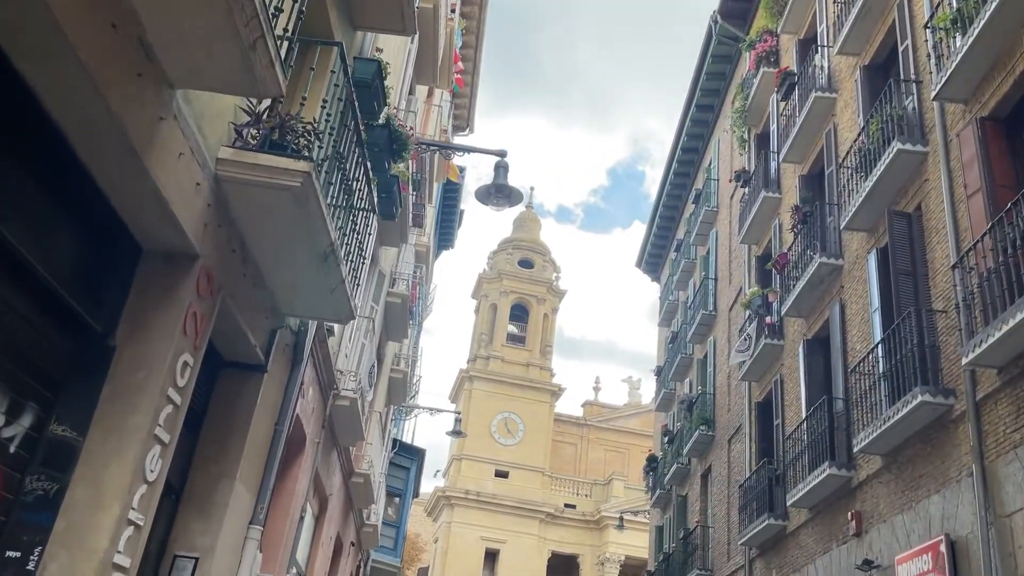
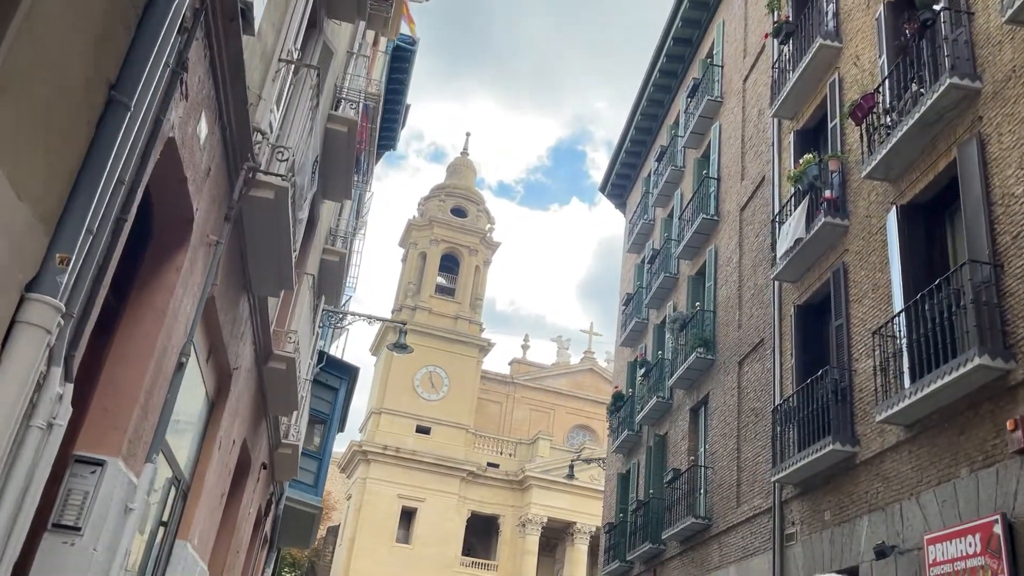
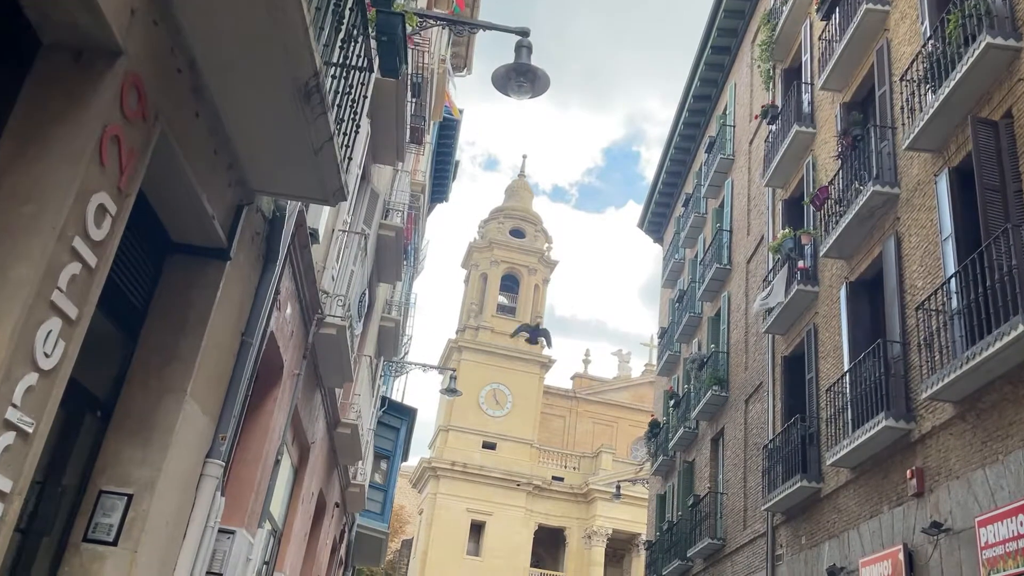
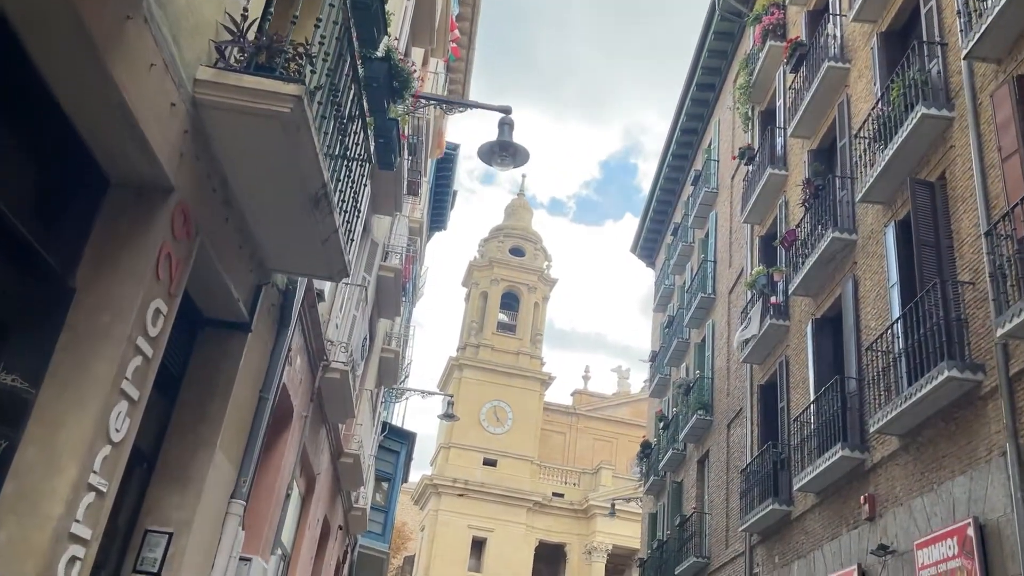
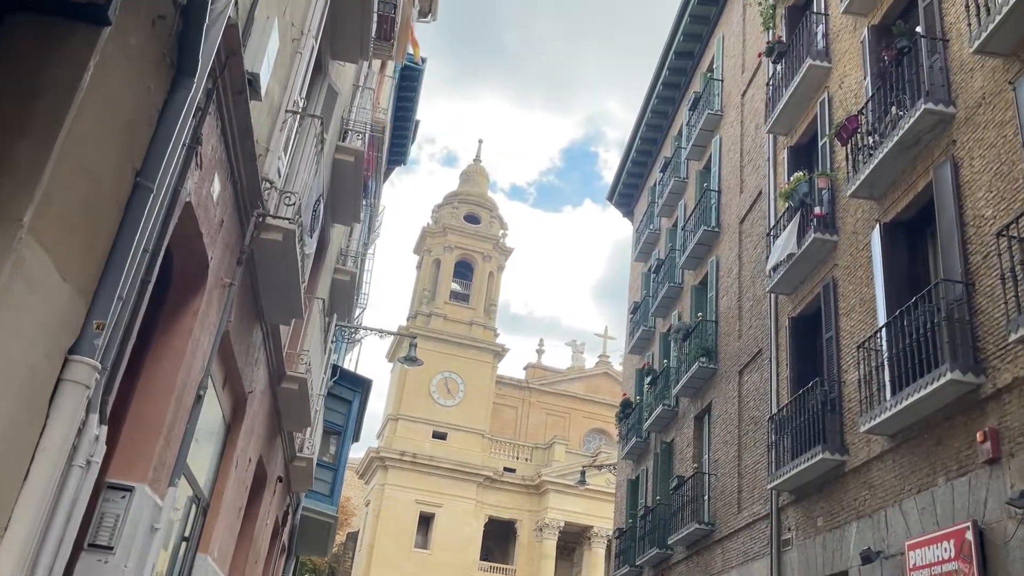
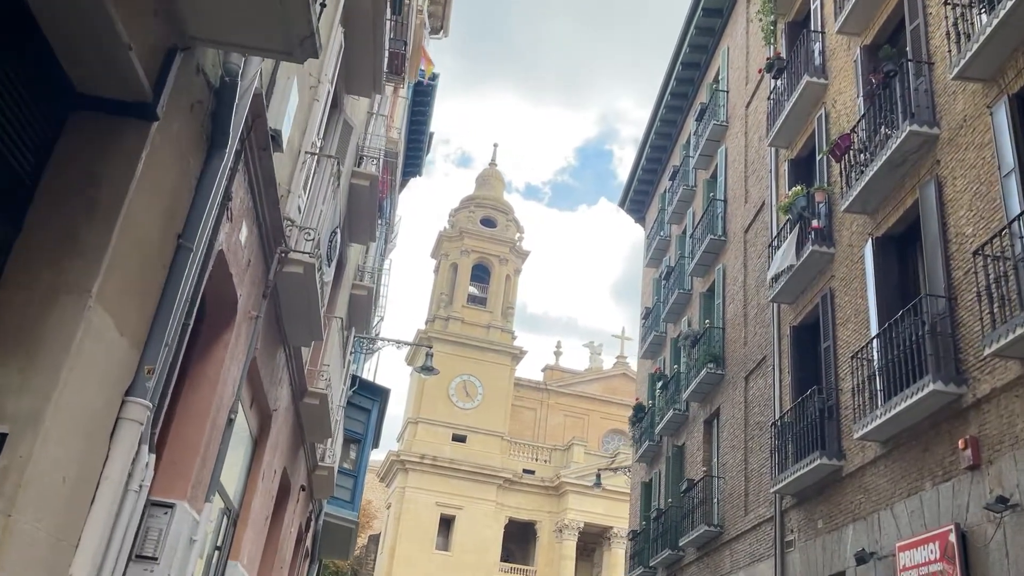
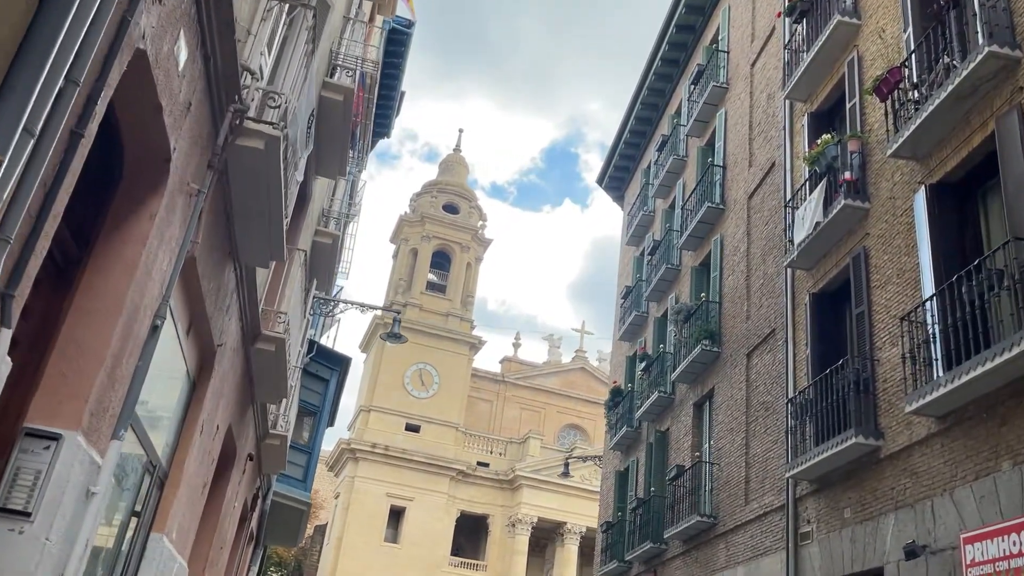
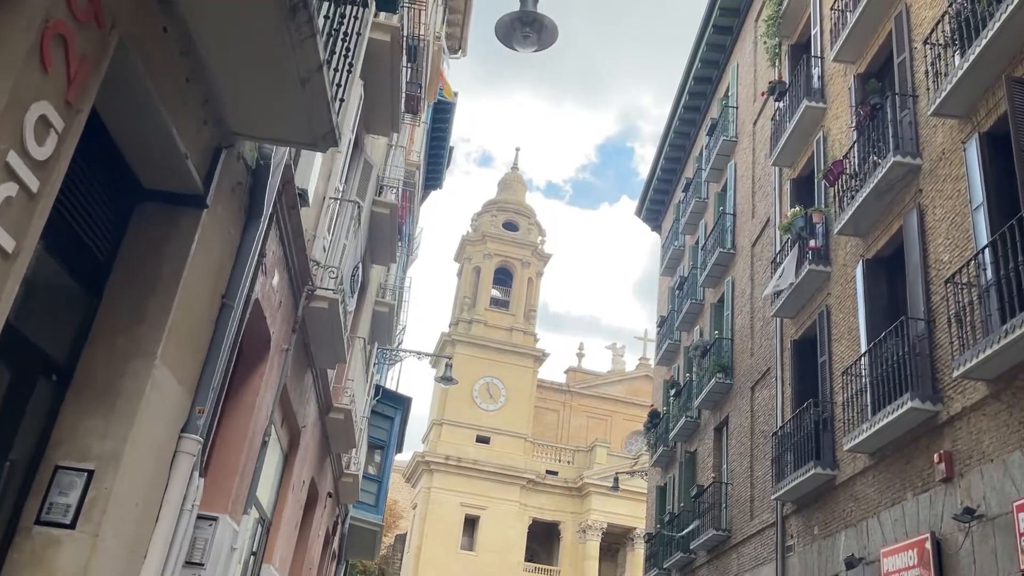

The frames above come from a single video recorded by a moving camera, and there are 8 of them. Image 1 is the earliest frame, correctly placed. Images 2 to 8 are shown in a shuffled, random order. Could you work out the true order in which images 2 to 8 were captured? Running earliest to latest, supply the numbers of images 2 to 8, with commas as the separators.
4, 3, 8, 6, 5, 2, 7
